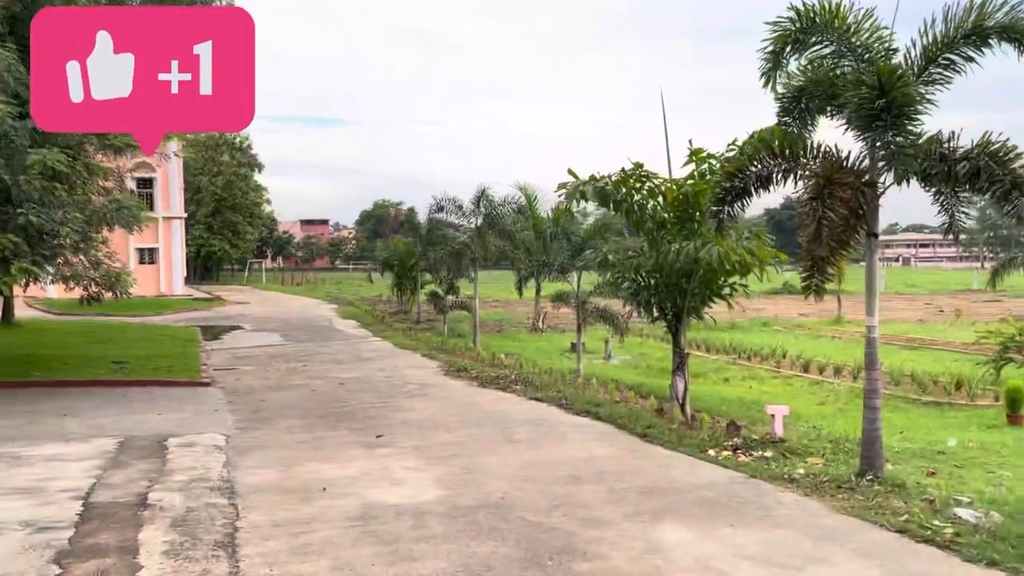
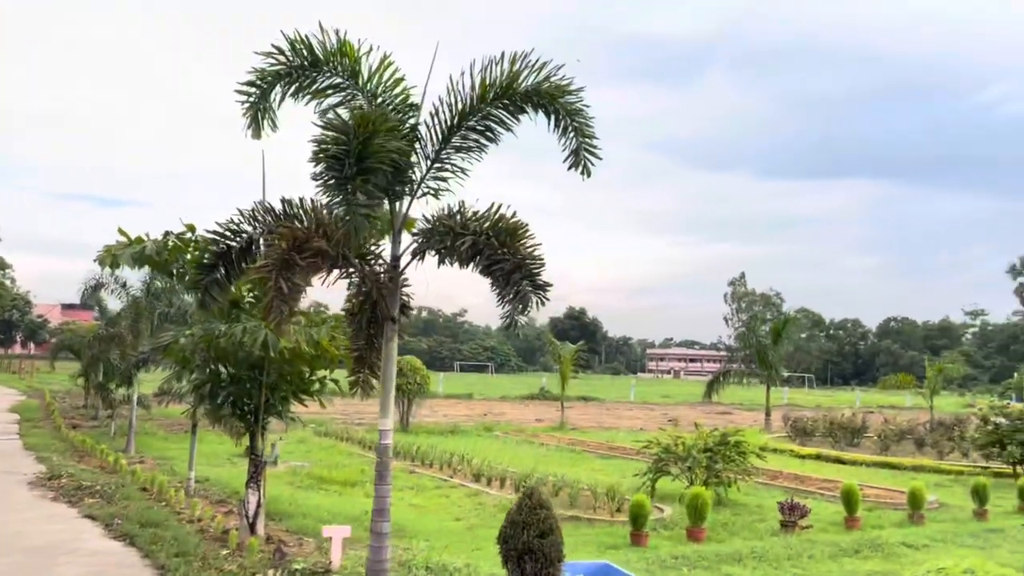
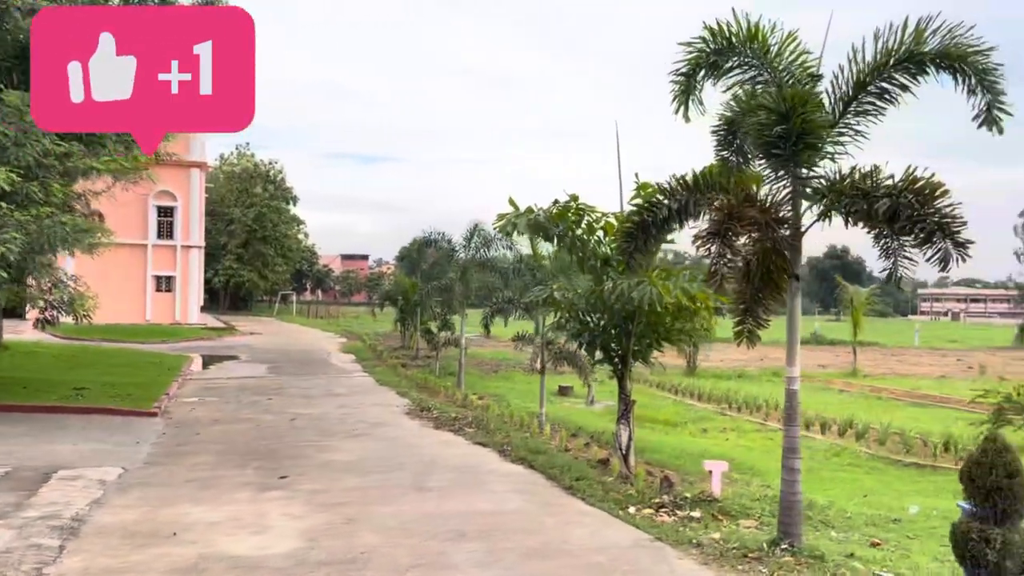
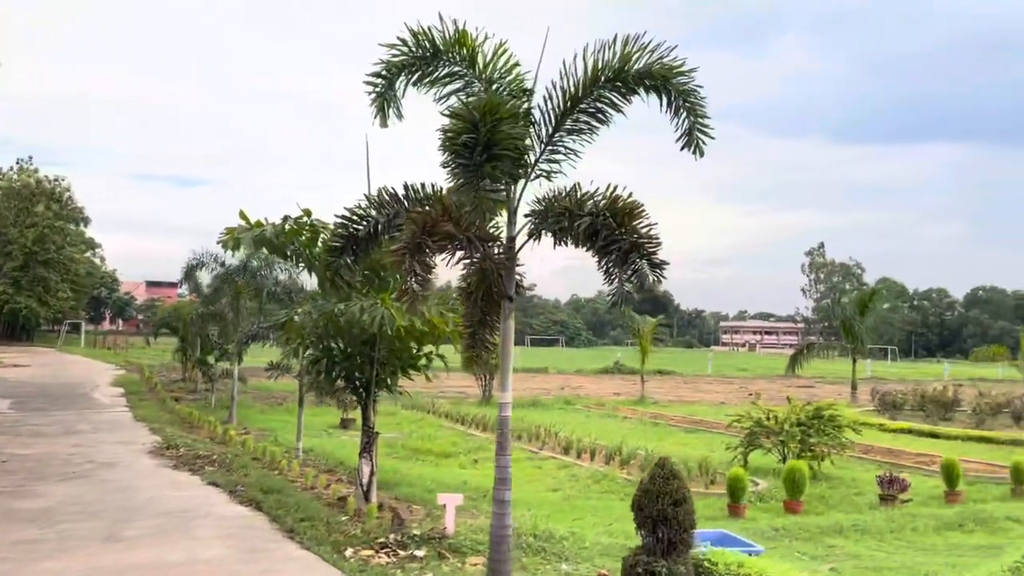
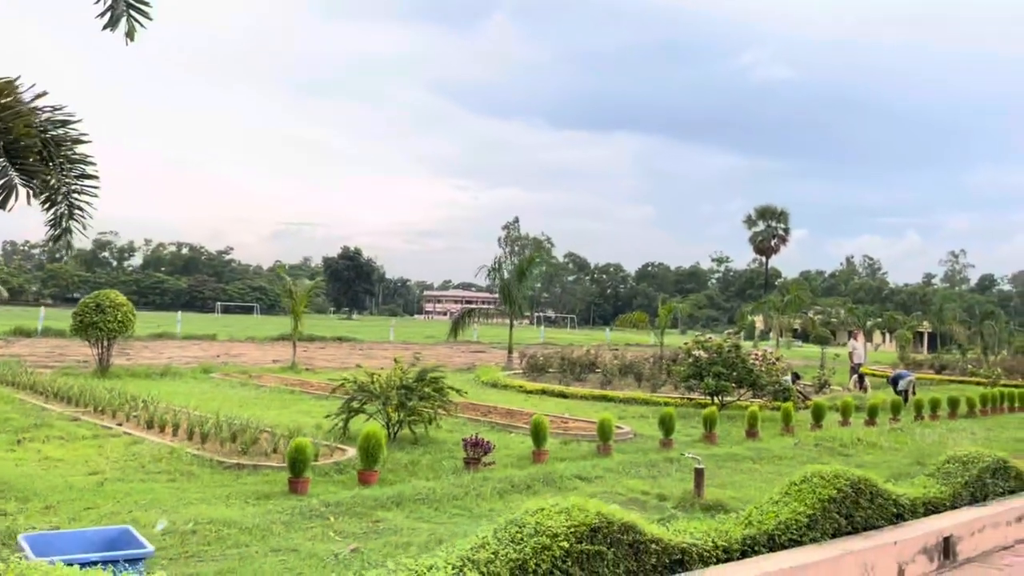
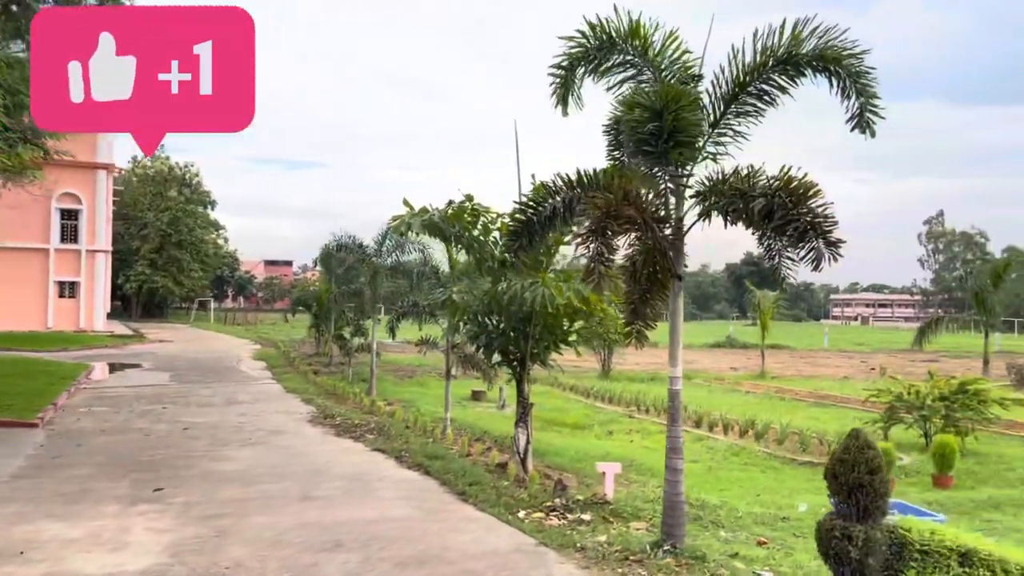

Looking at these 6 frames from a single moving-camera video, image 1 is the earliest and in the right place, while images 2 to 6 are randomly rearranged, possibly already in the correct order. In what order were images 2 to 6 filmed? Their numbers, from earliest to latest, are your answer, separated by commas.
3, 6, 4, 2, 5
